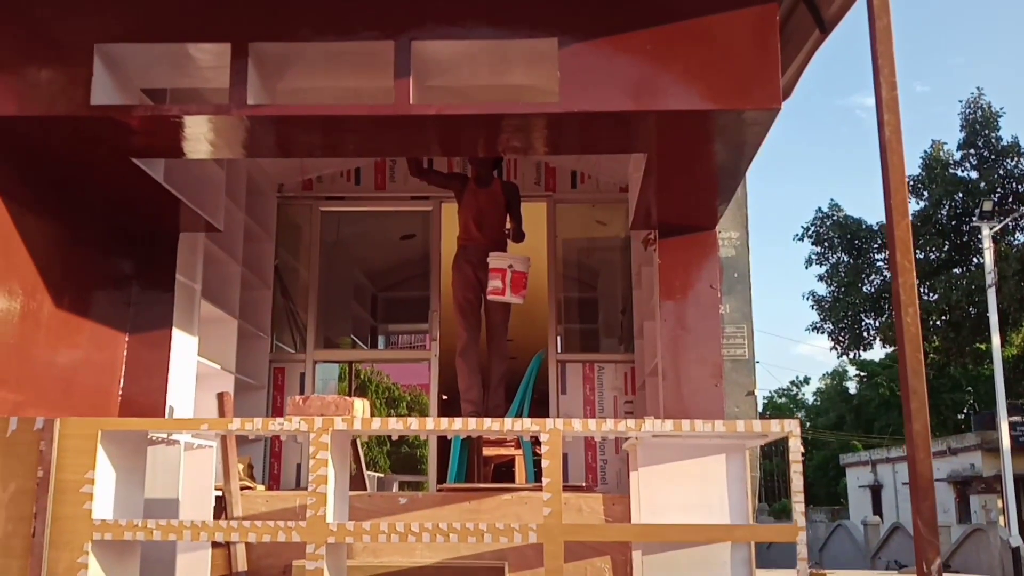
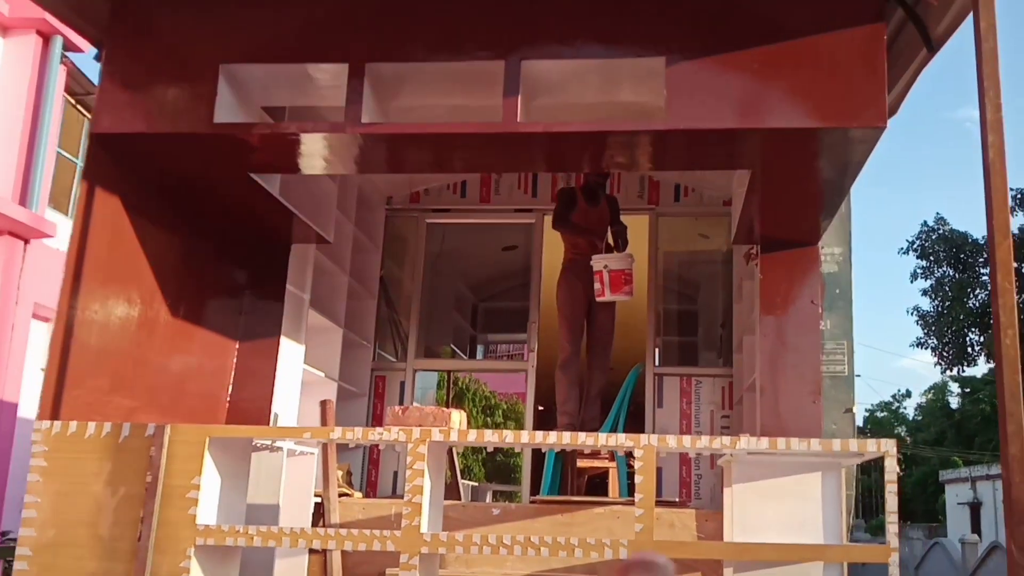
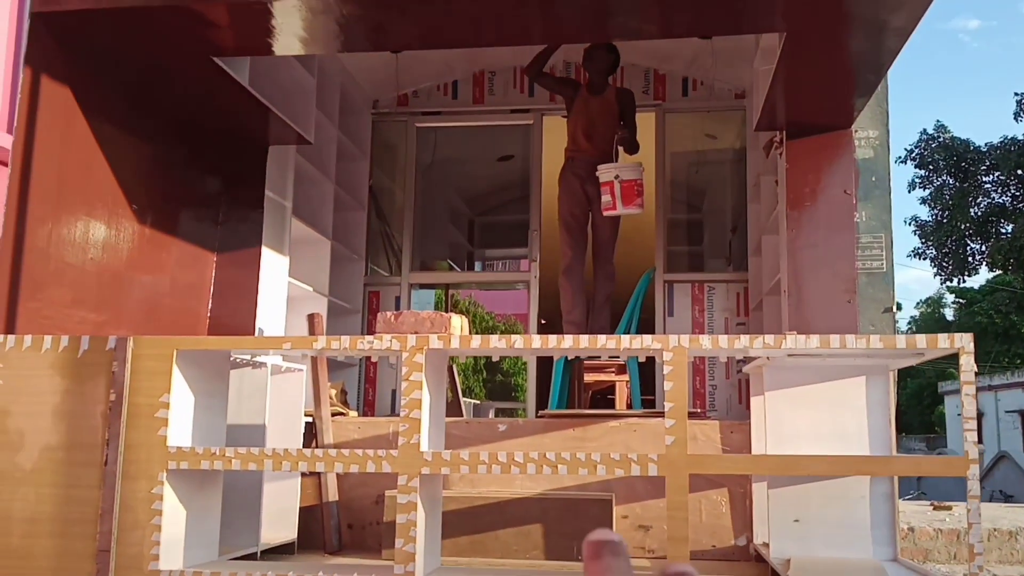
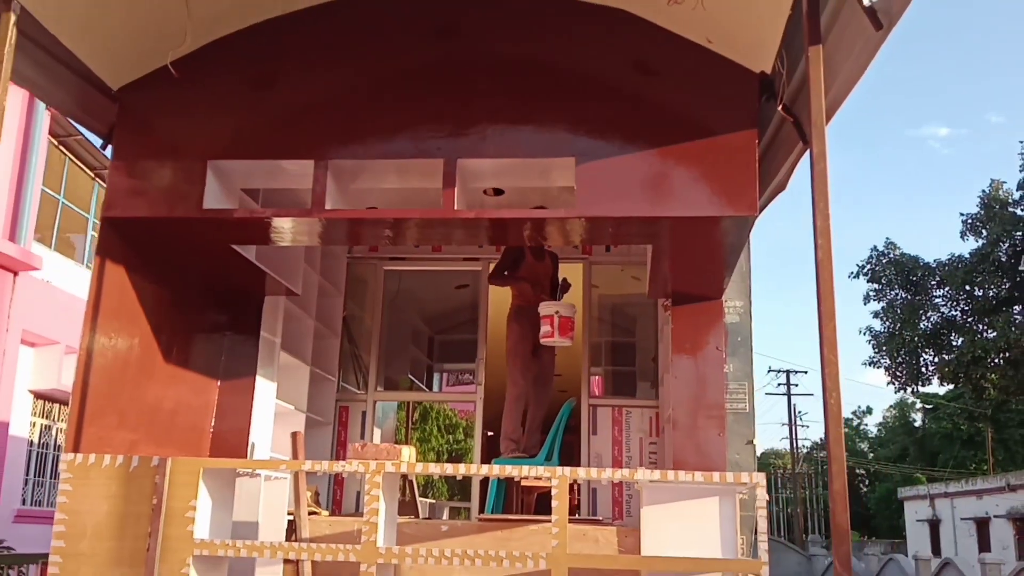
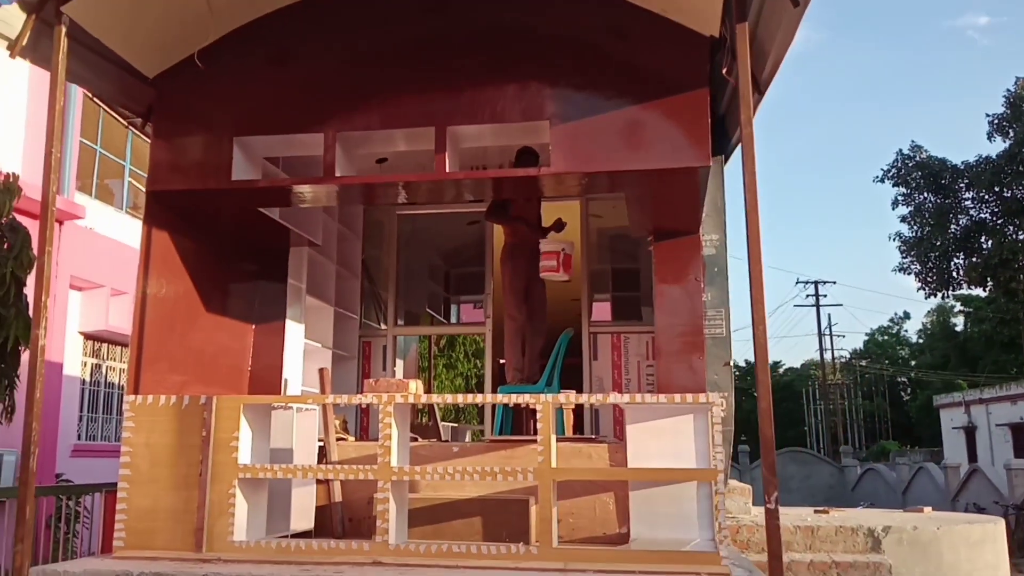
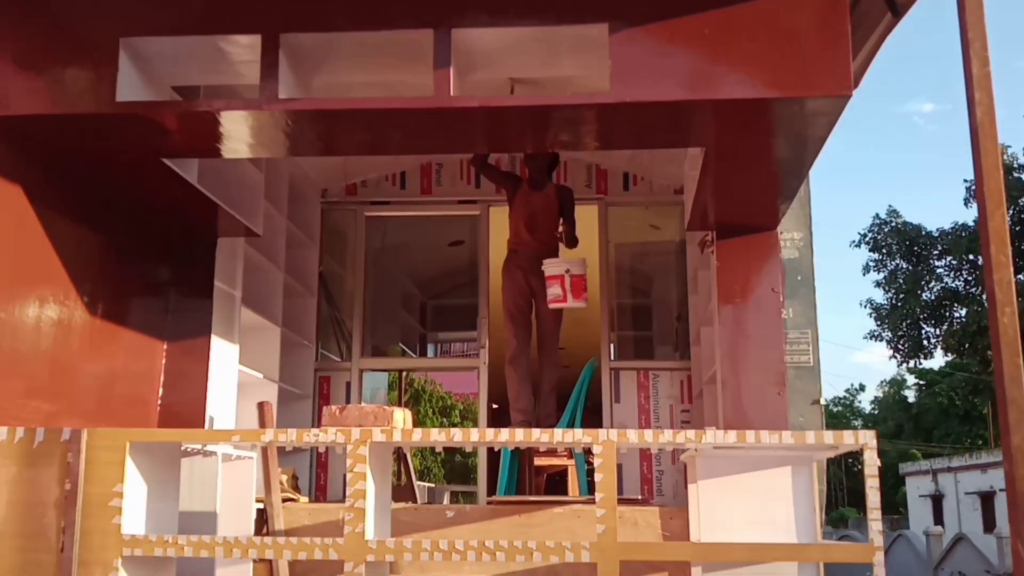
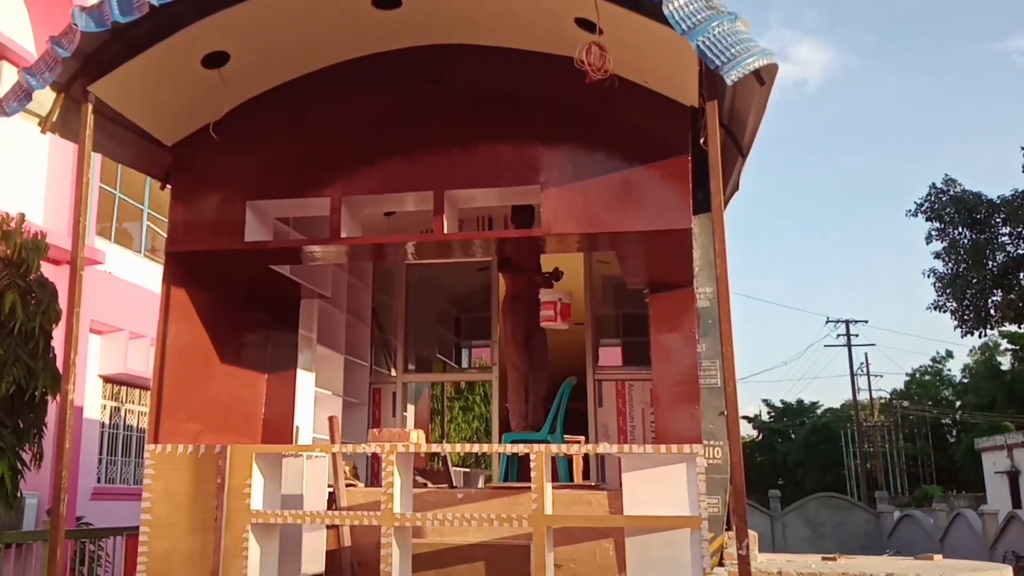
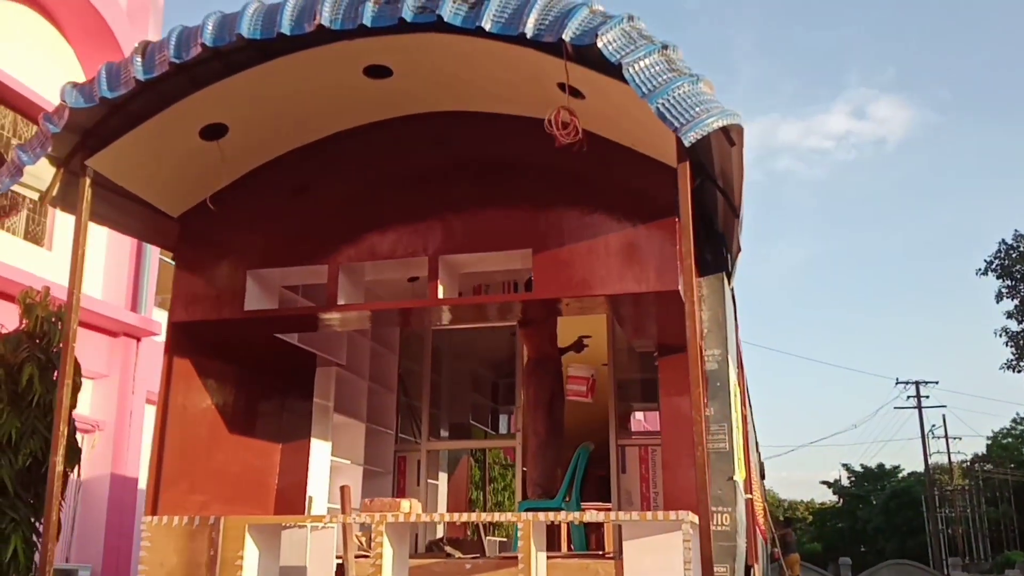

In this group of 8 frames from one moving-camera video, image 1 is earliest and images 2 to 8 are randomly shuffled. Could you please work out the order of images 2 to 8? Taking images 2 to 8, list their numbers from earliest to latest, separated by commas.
6, 3, 2, 4, 5, 7, 8
